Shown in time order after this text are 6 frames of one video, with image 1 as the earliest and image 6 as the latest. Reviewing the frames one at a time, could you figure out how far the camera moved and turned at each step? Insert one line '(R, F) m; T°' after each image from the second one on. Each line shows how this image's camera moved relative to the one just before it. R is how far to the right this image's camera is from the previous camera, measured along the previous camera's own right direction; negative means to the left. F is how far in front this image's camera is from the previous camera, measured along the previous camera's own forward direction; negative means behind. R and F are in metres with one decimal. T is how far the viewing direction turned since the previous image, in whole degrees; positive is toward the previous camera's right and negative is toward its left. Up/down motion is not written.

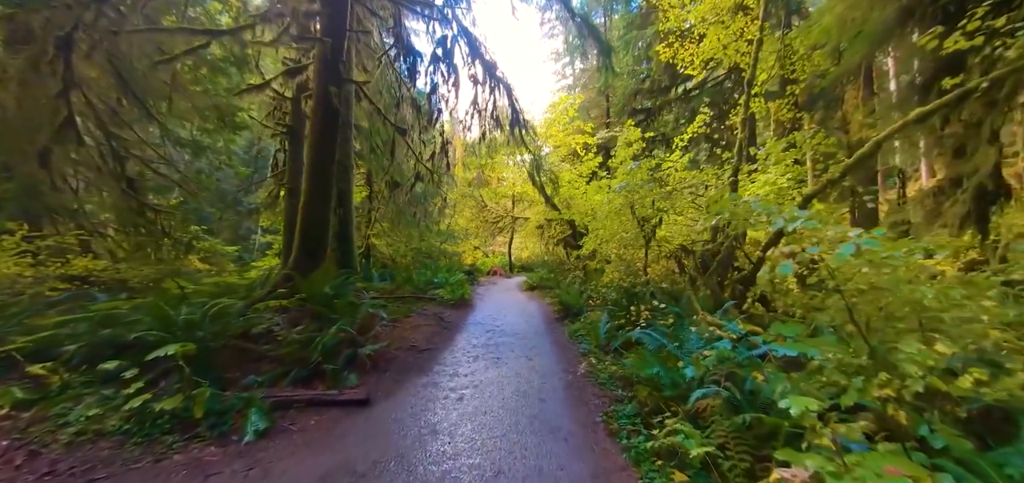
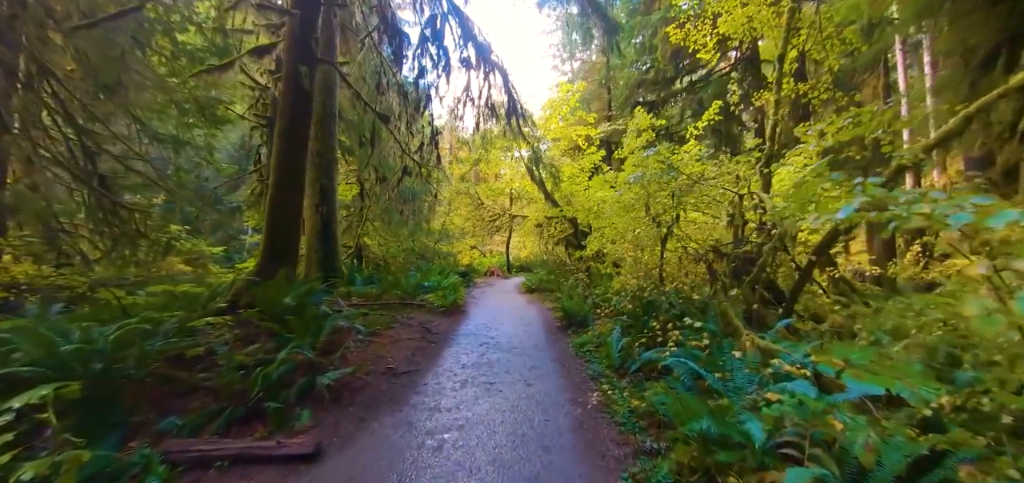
(0.0, +0.8) m; 0°
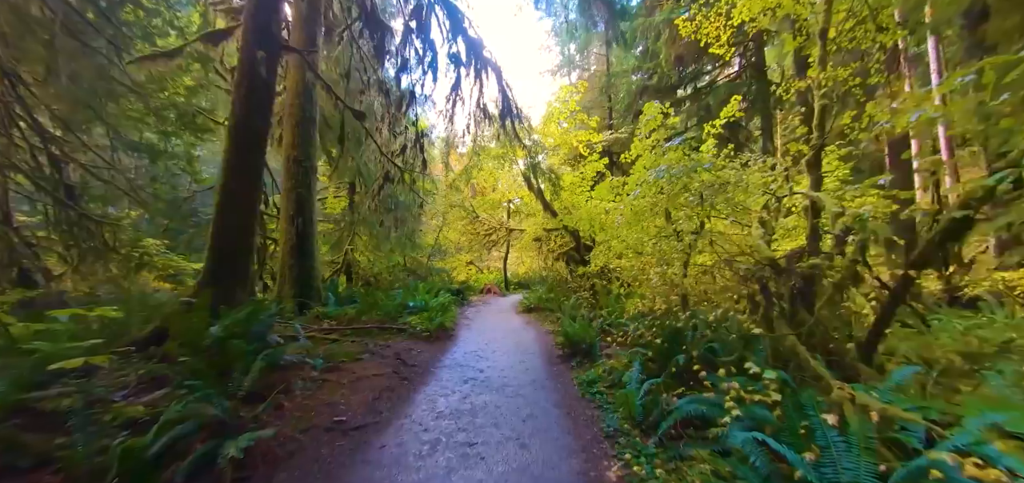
(+0.1, +1.0) m; 0°
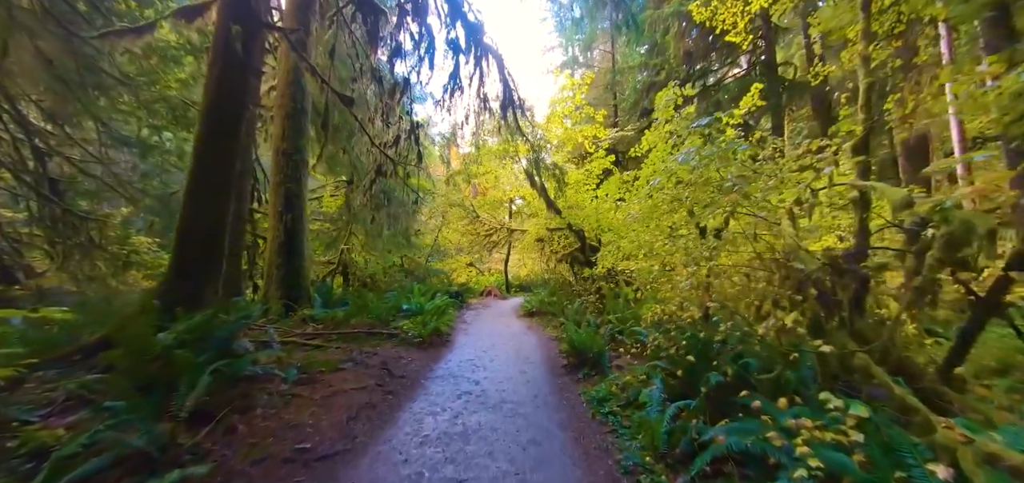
(0.0, +0.5) m; 0°
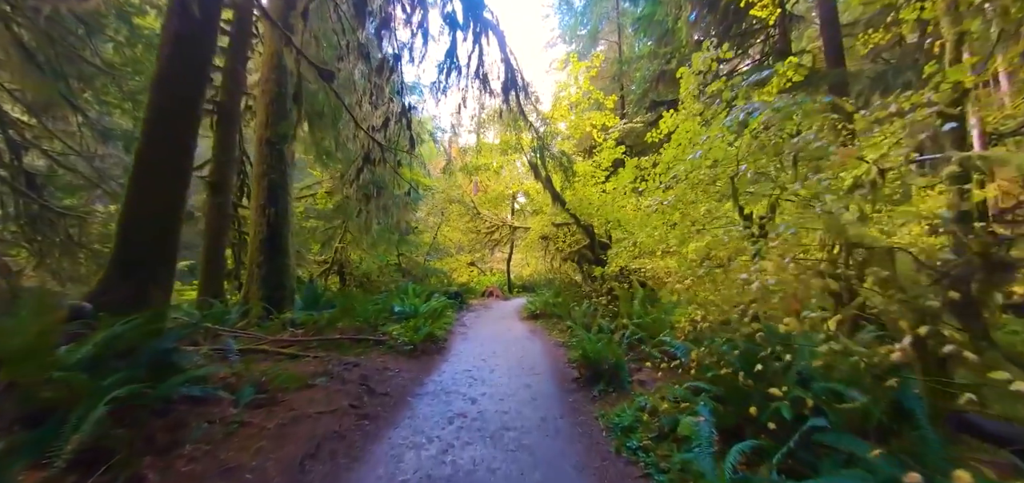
(0.0, +0.7) m; 0°
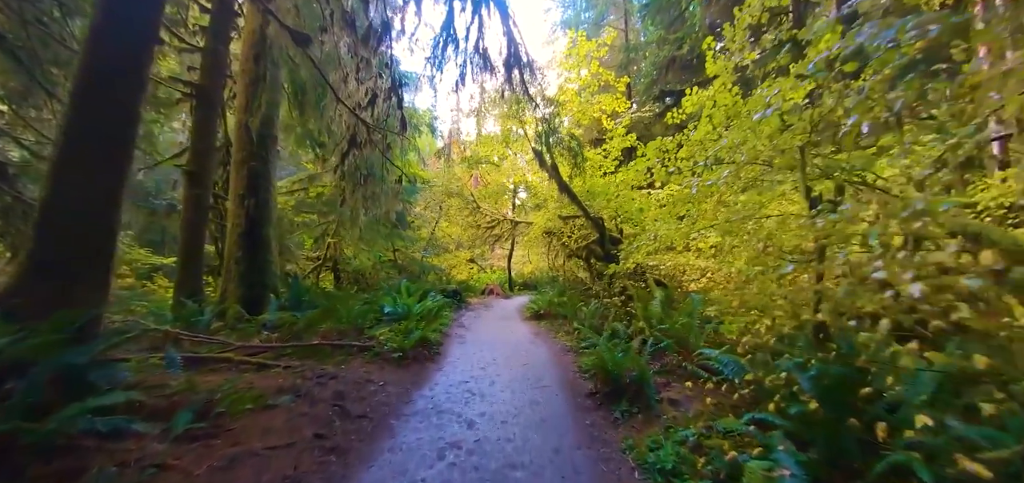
(0.0, +0.7) m; 0°
